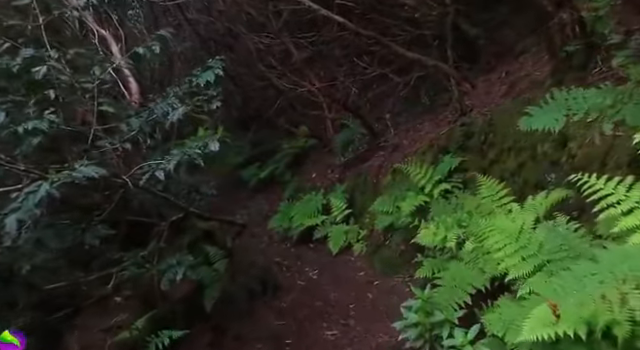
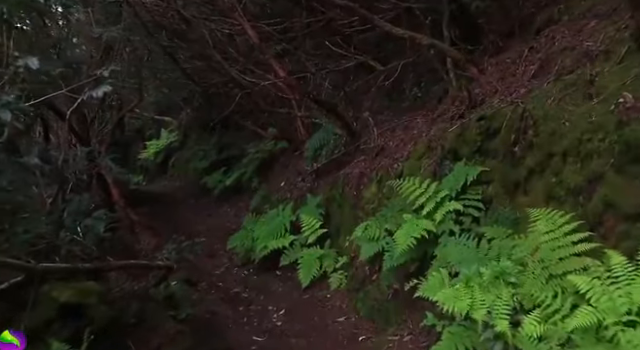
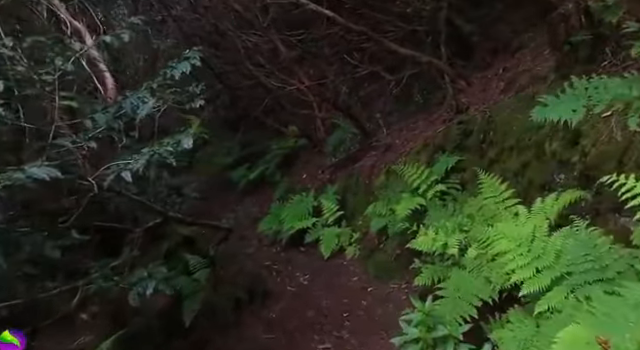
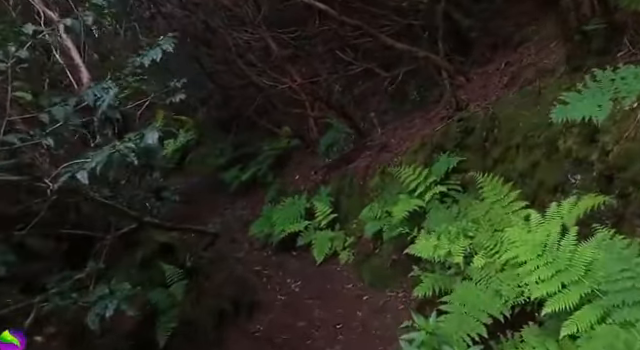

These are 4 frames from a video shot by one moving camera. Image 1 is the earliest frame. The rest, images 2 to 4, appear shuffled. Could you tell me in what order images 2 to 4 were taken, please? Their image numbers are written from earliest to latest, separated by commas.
3, 4, 2
